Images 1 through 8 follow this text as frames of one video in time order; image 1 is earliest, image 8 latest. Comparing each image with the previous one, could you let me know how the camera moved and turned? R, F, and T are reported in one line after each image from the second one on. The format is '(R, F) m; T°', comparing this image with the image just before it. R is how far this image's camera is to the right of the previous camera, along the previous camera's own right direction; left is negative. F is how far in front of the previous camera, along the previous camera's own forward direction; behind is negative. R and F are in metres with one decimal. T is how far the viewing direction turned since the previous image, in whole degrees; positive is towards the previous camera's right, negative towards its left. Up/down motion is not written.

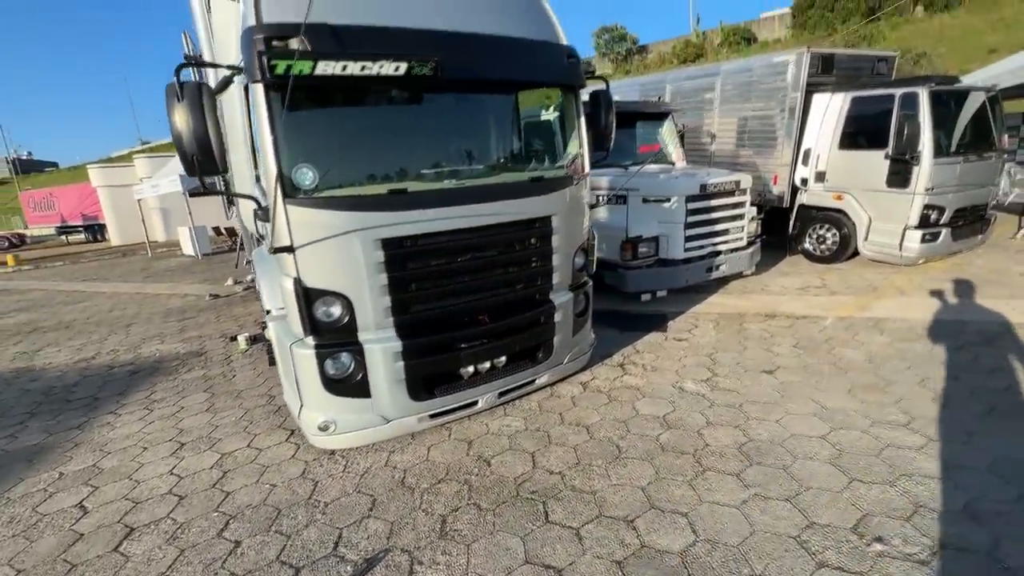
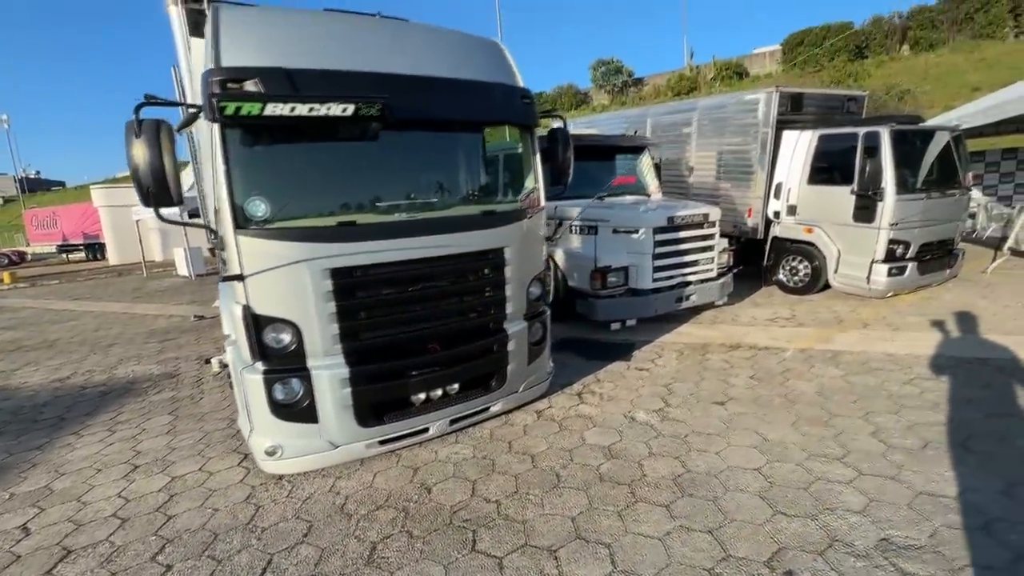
(+0.4, -0.1) m; 0°
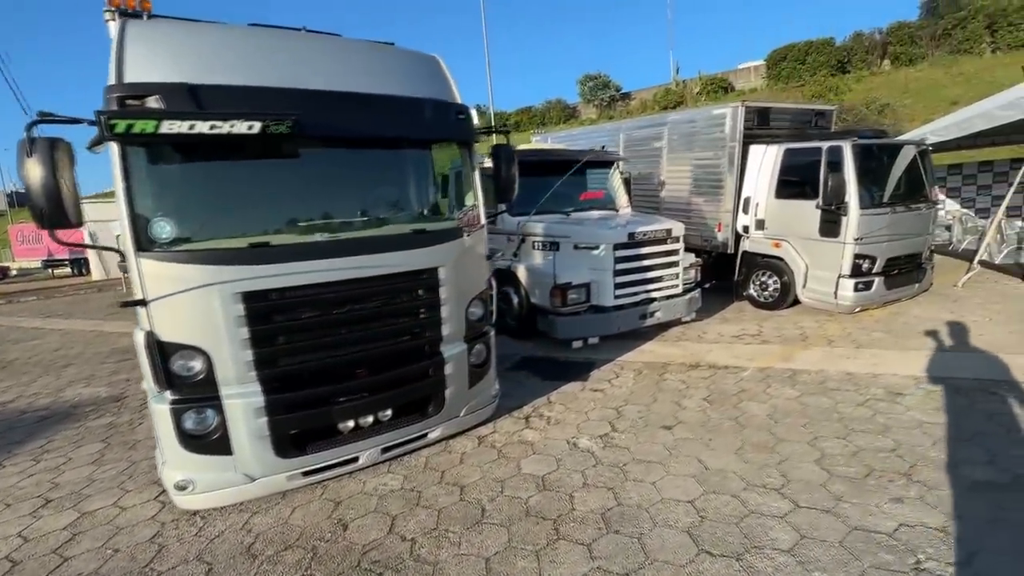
(+0.5, +0.1) m; +1°
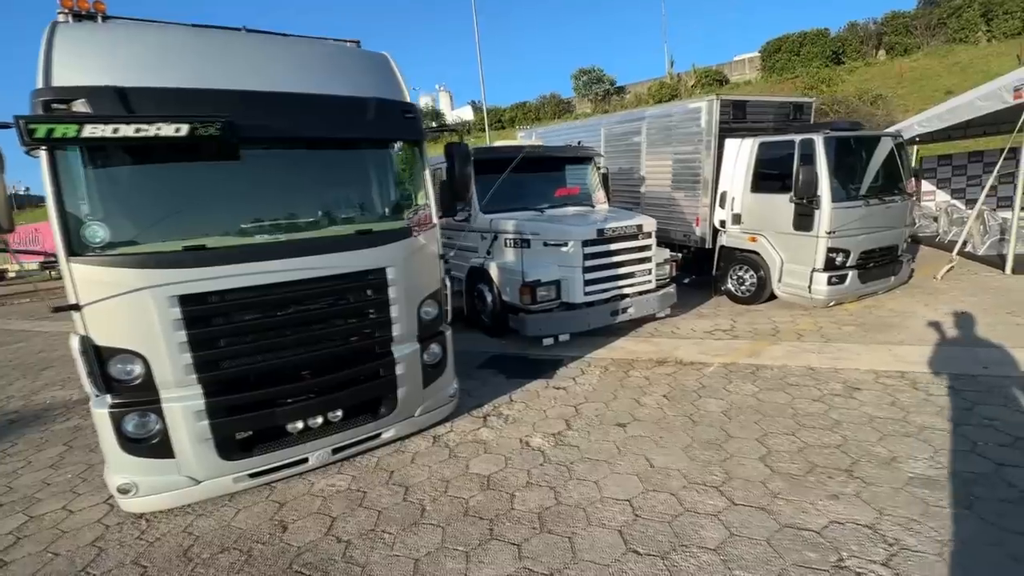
(+0.4, 0.0) m; 0°
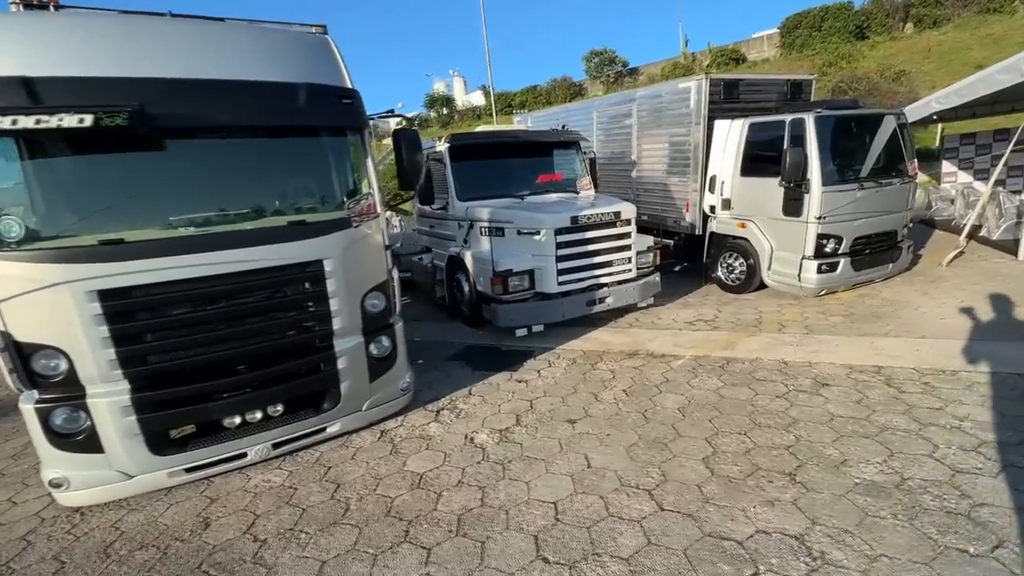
(+0.6, +0.2) m; -2°
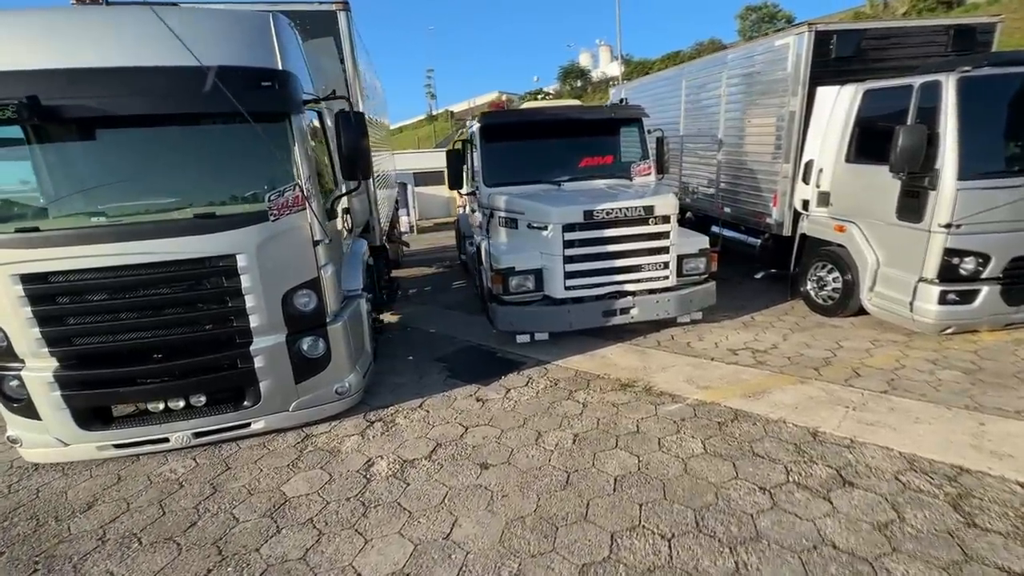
(+1.6, +0.9) m; -16°
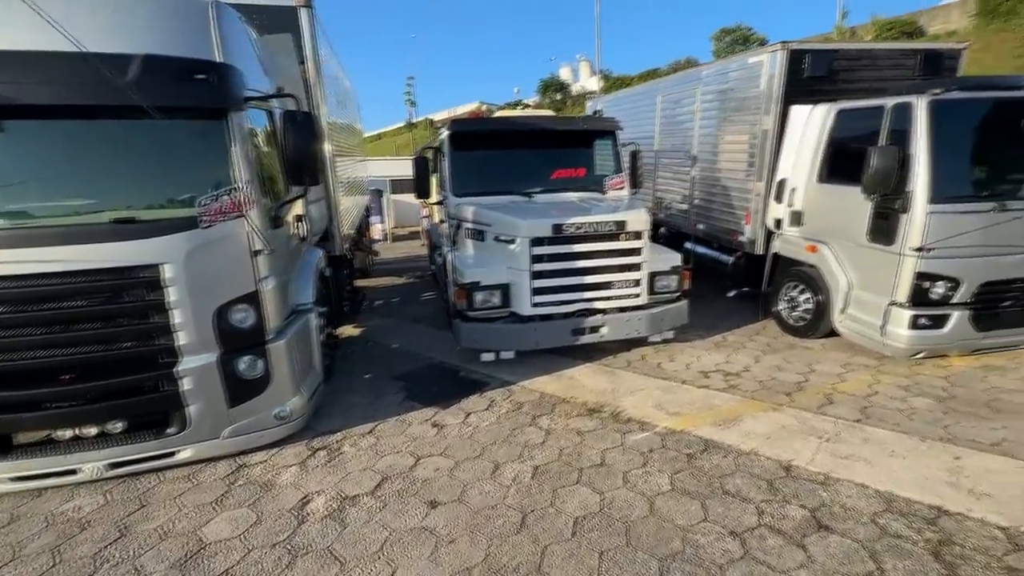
(+0.1, +0.3) m; +3°
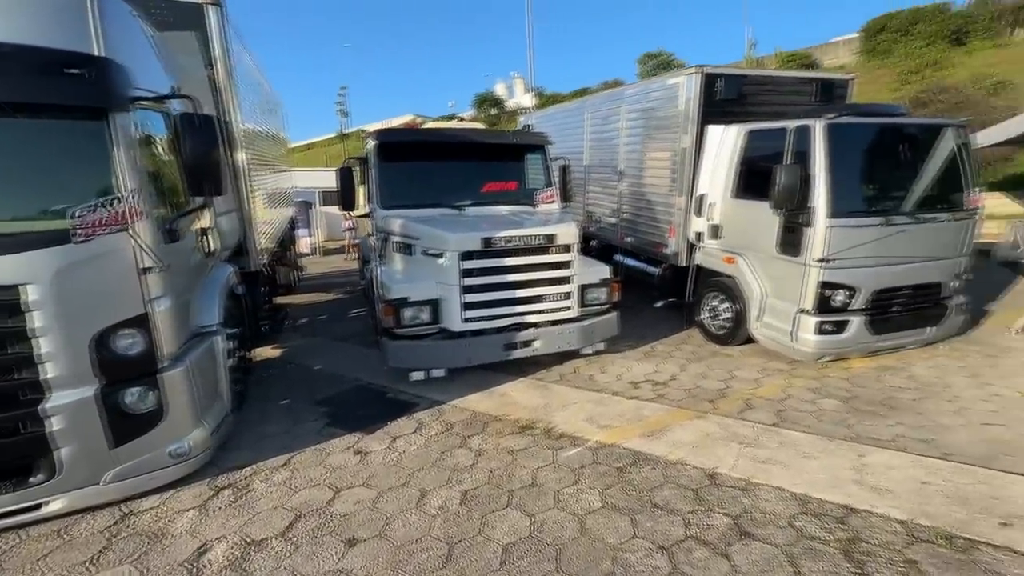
(+0.1, +0.1) m; +7°
